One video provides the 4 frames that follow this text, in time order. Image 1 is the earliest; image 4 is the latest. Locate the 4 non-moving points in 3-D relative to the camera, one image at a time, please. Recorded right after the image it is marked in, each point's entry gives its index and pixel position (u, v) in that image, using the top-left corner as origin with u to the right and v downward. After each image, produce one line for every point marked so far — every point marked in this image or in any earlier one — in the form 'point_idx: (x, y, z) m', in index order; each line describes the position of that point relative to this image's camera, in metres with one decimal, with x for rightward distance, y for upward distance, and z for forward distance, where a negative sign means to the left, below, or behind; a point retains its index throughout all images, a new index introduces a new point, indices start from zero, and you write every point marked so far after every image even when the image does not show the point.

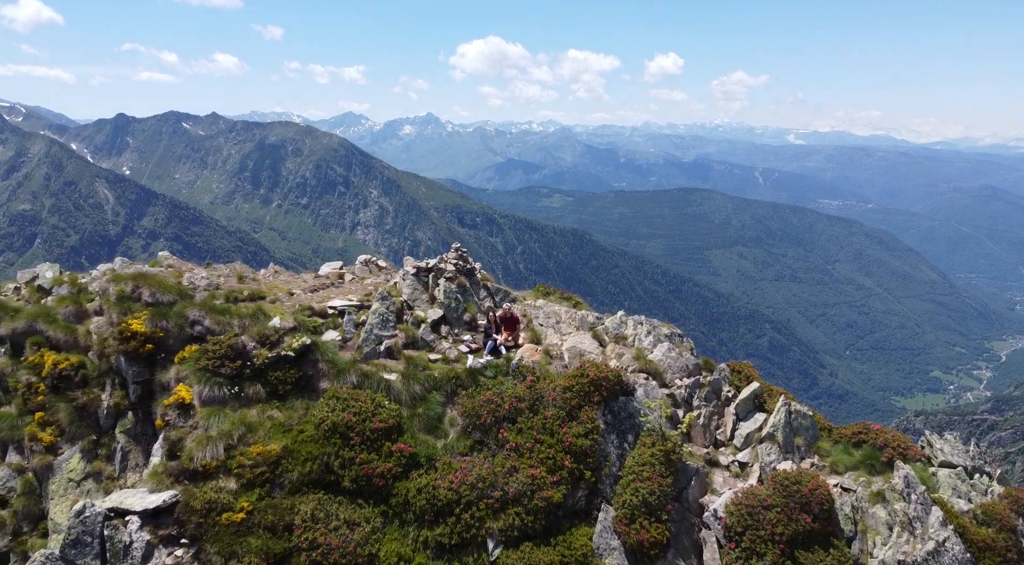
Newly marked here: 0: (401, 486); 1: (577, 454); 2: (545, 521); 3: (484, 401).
0: (-2.7, -5.0, +17.8) m
1: (+1.6, -4.4, +18.6) m
2: (+0.8, -5.8, +17.4) m
3: (-0.6, -3.2, +19.8) m
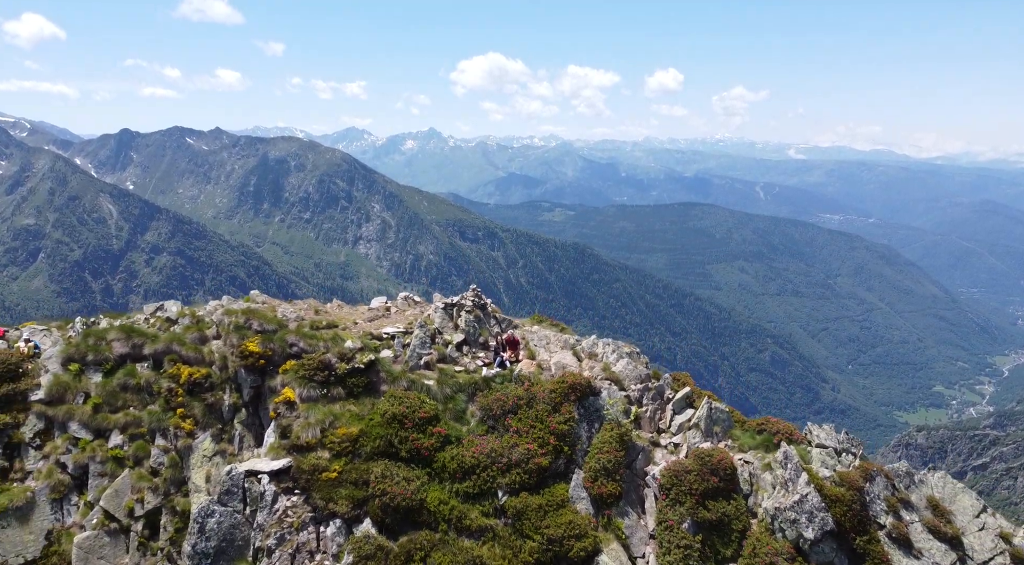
0: (-2.7, -6.3, +26.0) m
1: (+1.7, -5.8, +26.8) m
2: (+0.9, -7.1, +25.7) m
3: (-0.6, -4.6, +28.1) m
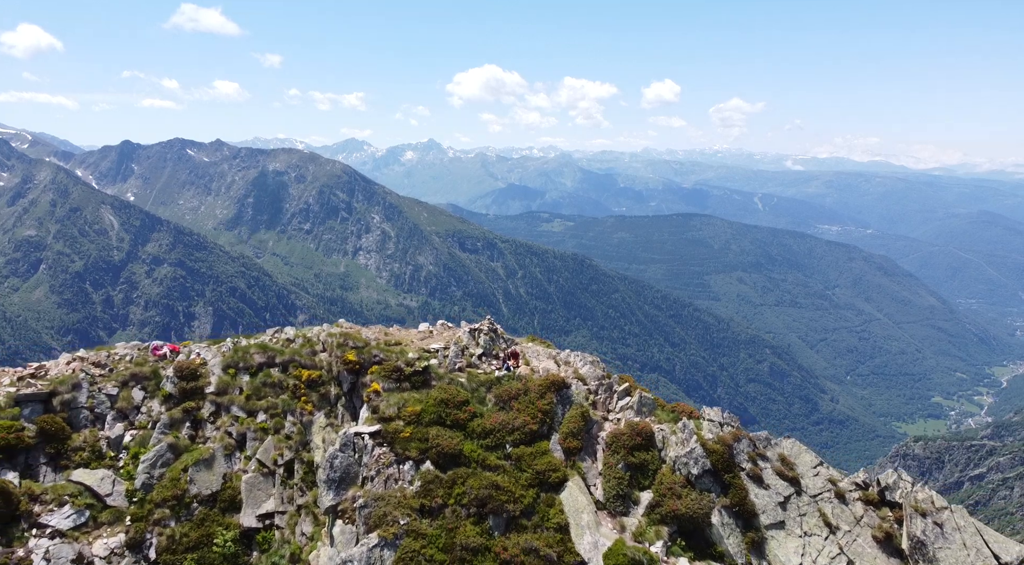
0: (-2.5, -8.4, +42.2) m
1: (+1.9, -7.9, +43.0) m
2: (+1.0, -9.2, +41.8) m
3: (-0.4, -6.8, +44.3) m
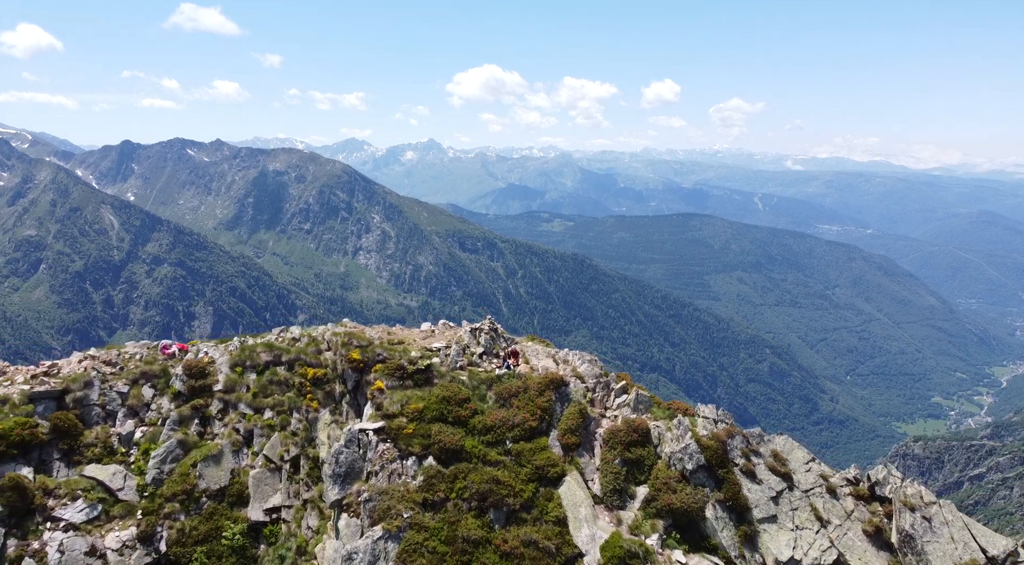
0: (-2.5, -8.5, +43.4) m
1: (+1.9, -7.9, +44.2) m
2: (+1.0, -9.3, +43.0) m
3: (-0.4, -6.8, +45.5) m
